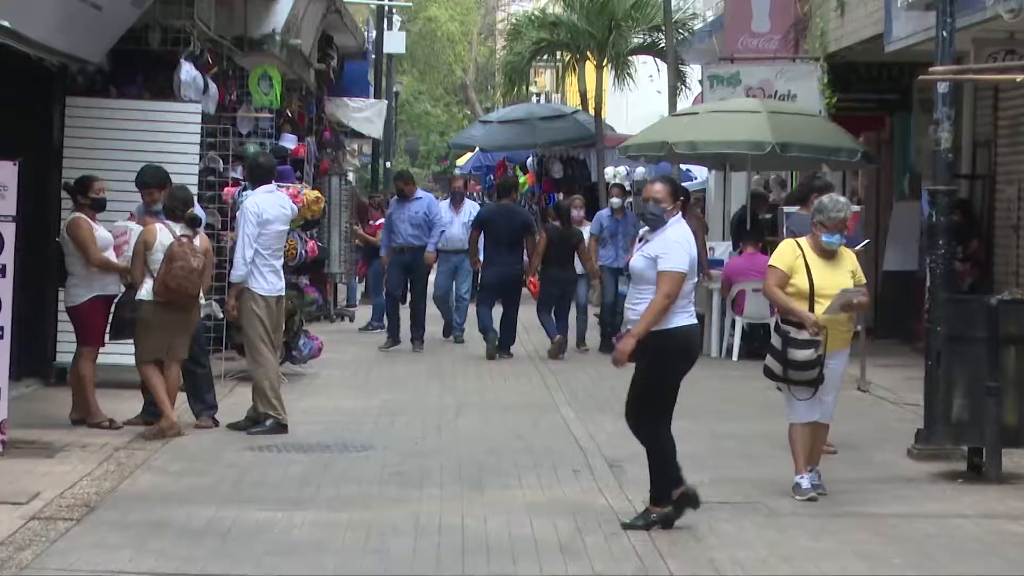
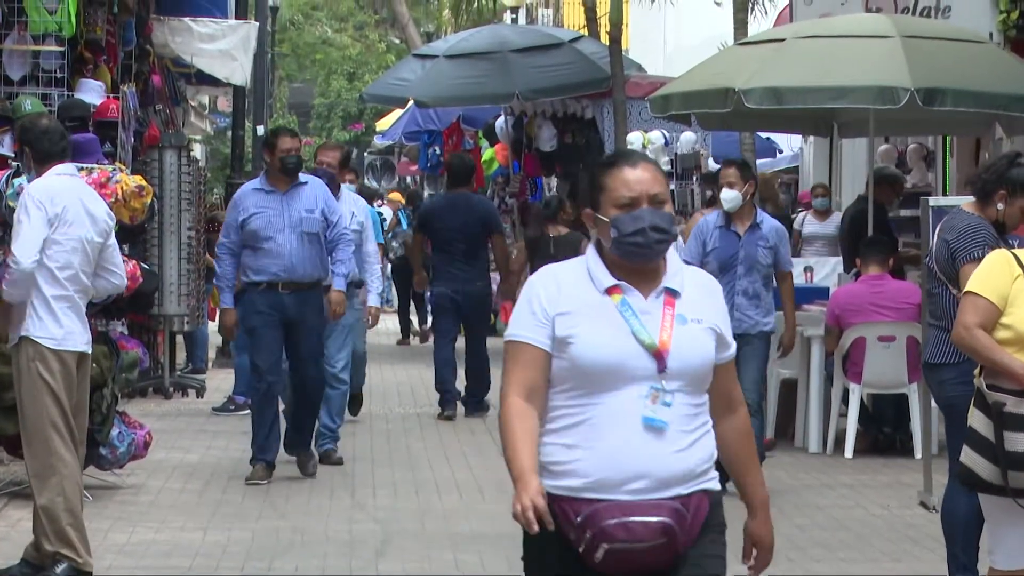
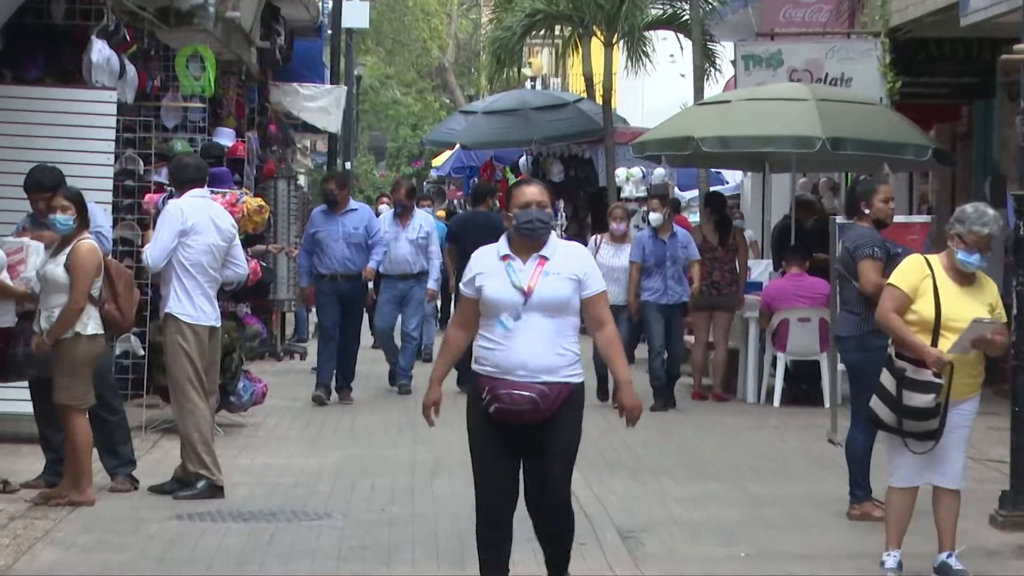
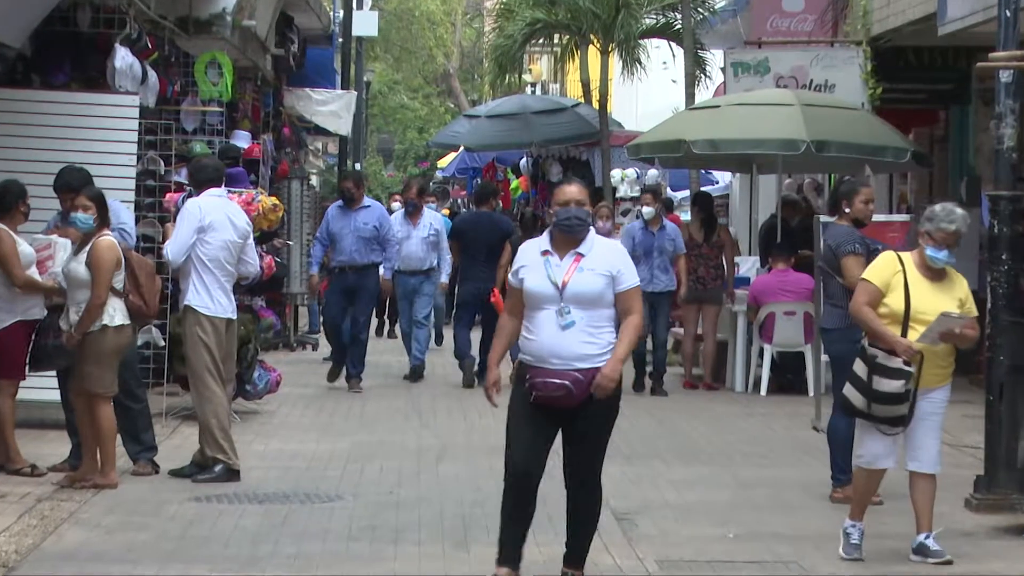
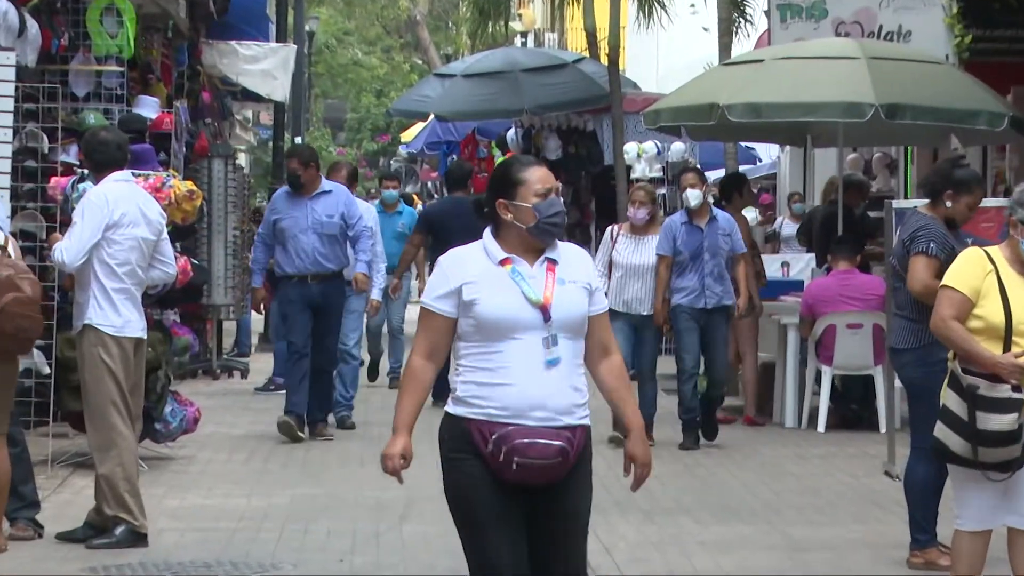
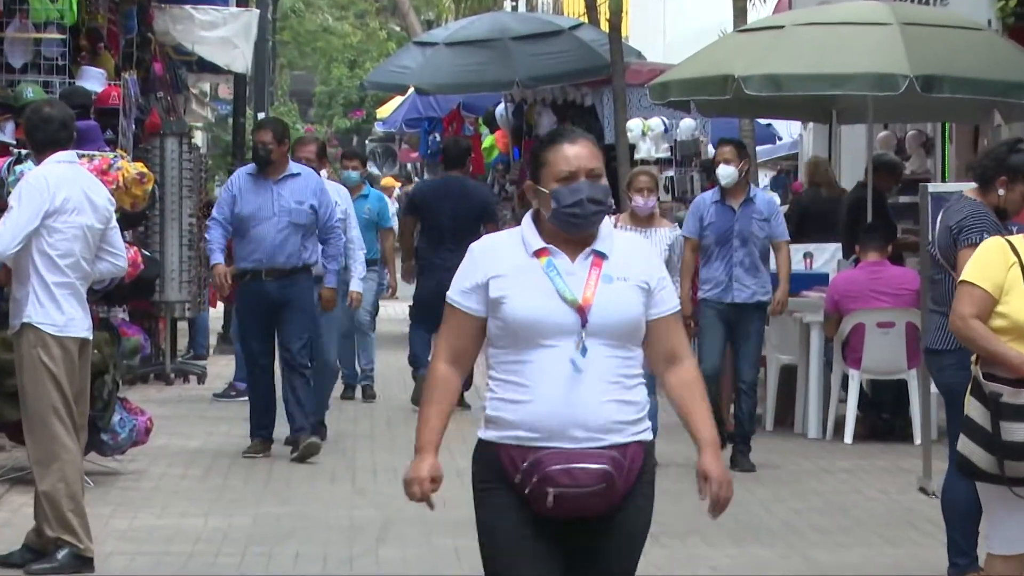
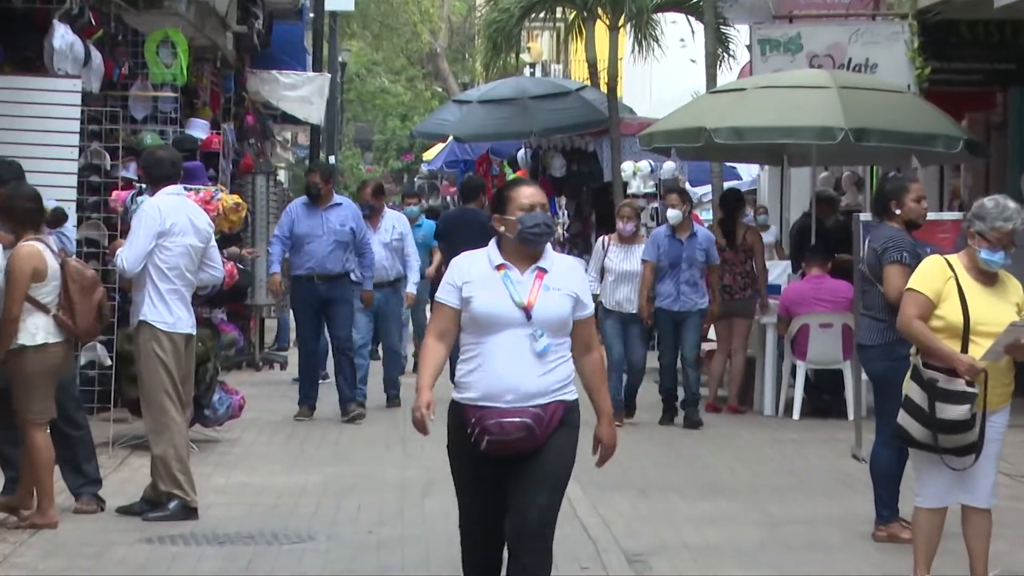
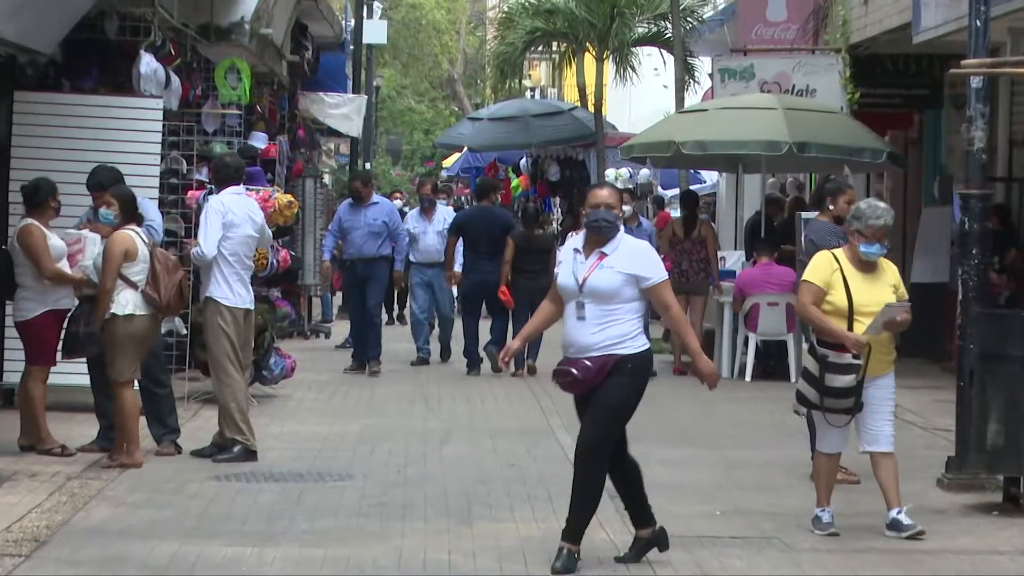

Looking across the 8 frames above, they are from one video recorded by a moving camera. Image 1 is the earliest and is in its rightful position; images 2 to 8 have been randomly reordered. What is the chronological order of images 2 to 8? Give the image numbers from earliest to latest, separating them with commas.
8, 4, 3, 7, 5, 6, 2
